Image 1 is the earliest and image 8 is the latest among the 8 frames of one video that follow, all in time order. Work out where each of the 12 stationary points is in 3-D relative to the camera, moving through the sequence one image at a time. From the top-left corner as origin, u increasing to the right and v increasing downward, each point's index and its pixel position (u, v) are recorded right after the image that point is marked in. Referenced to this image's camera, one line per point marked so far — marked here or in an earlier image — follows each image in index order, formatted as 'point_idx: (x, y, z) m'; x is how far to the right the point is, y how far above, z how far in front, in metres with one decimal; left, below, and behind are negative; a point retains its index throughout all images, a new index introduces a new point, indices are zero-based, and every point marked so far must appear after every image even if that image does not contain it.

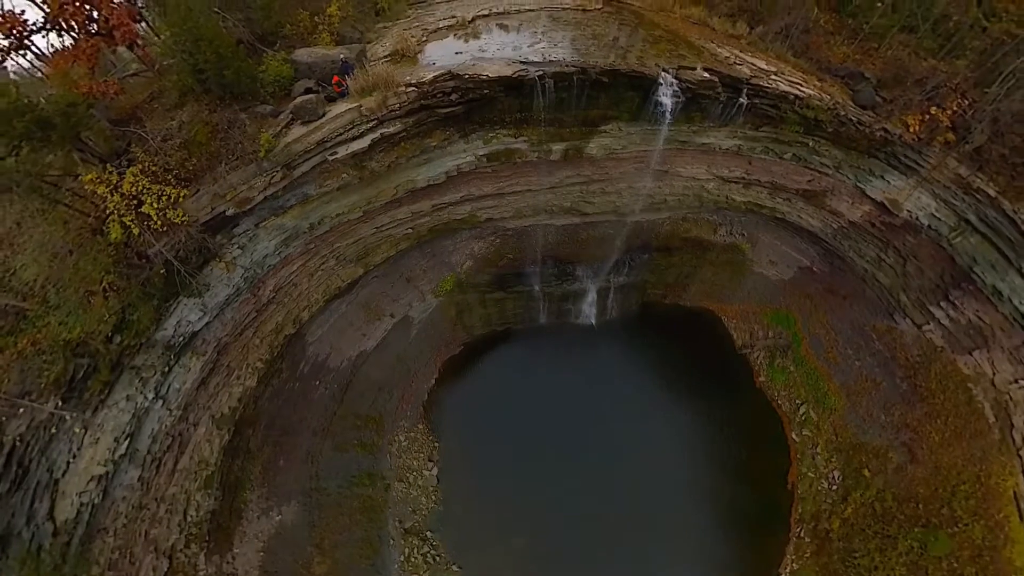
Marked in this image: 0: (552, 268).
0: (+1.0, +1.0, +14.0) m
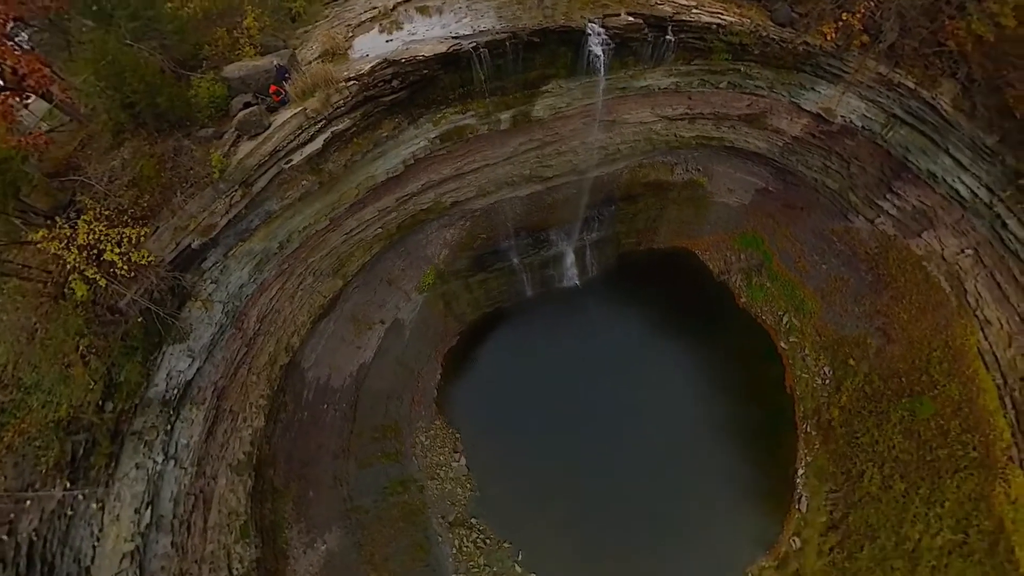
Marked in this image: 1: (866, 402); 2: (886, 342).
0: (+0.2, +2.1, +13.8) m
1: (+12.7, -4.2, +12.9) m
2: (+13.6, -2.1, +13.1) m
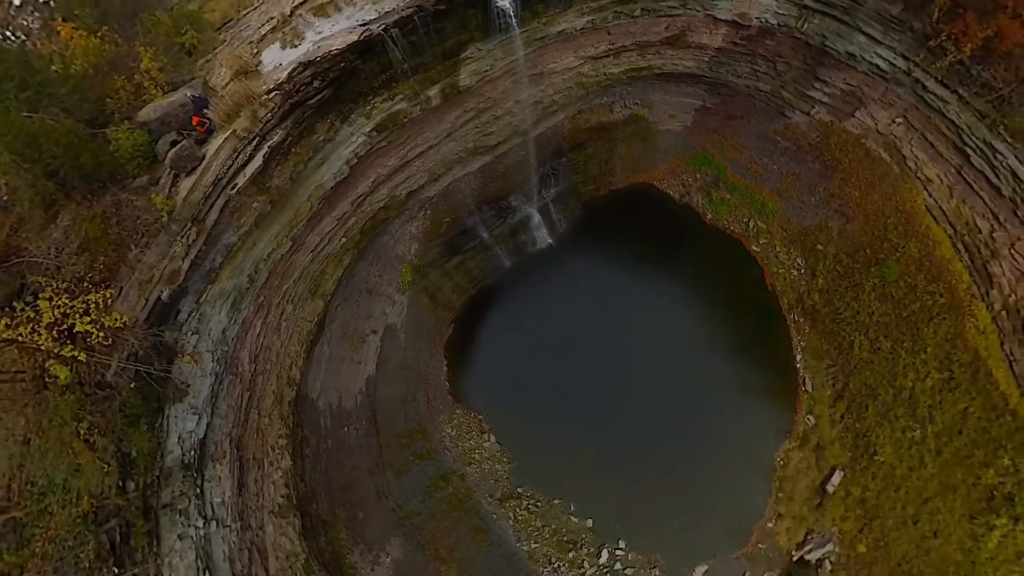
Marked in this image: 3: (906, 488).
0: (-1.0, +3.0, +13.4) m
1: (+12.7, +0.2, +13.9) m
2: (+13.0, +2.5, +14.0) m
3: (+13.4, -7.3, +12.1) m
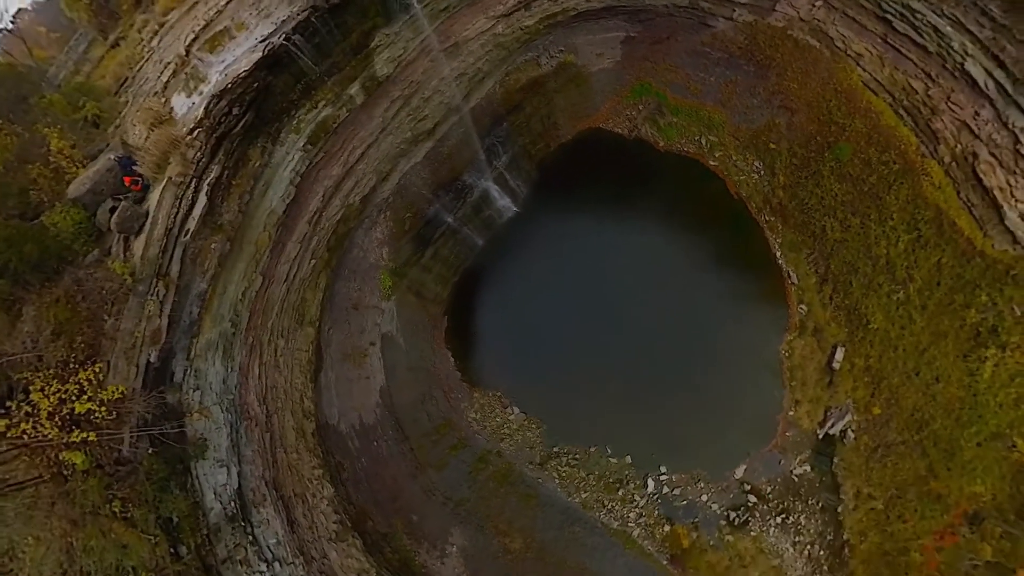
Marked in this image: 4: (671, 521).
0: (-2.5, +3.5, +13.3) m
1: (+11.4, +4.7, +14.3) m
2: (+11.0, +7.0, +14.3) m
3: (+14.3, -2.4, +13.0) m
4: (+5.8, -8.5, +13.1) m
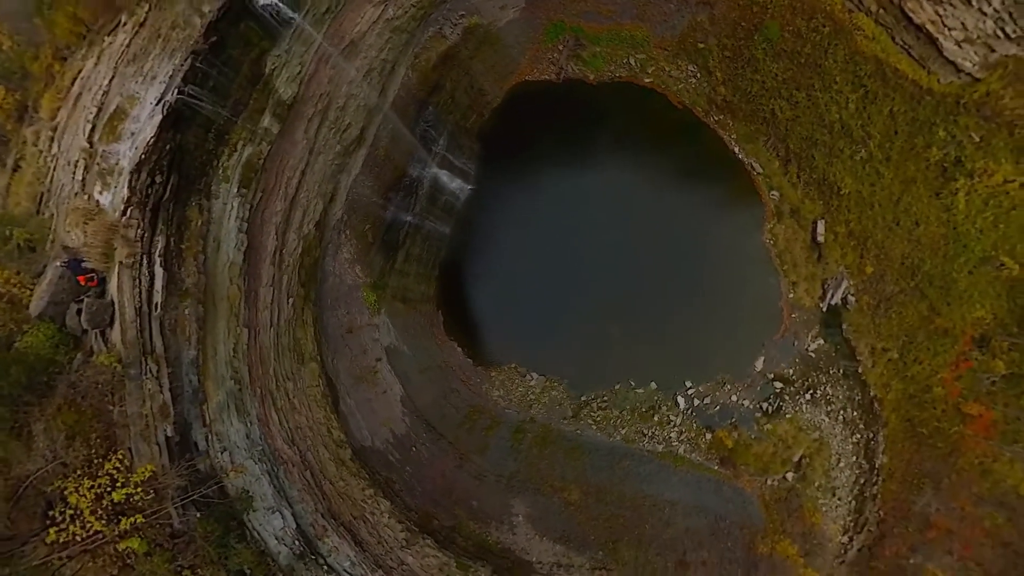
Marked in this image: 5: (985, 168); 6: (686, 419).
0: (-4.2, +3.4, +13.1) m
1: (+8.6, +9.0, +14.2) m
2: (+7.5, +11.1, +14.1) m
3: (+13.6, +3.2, +13.3) m
4: (+7.5, -5.3, +13.7) m
5: (+16.3, +4.1, +12.4) m
6: (+6.6, -4.9, +13.7) m
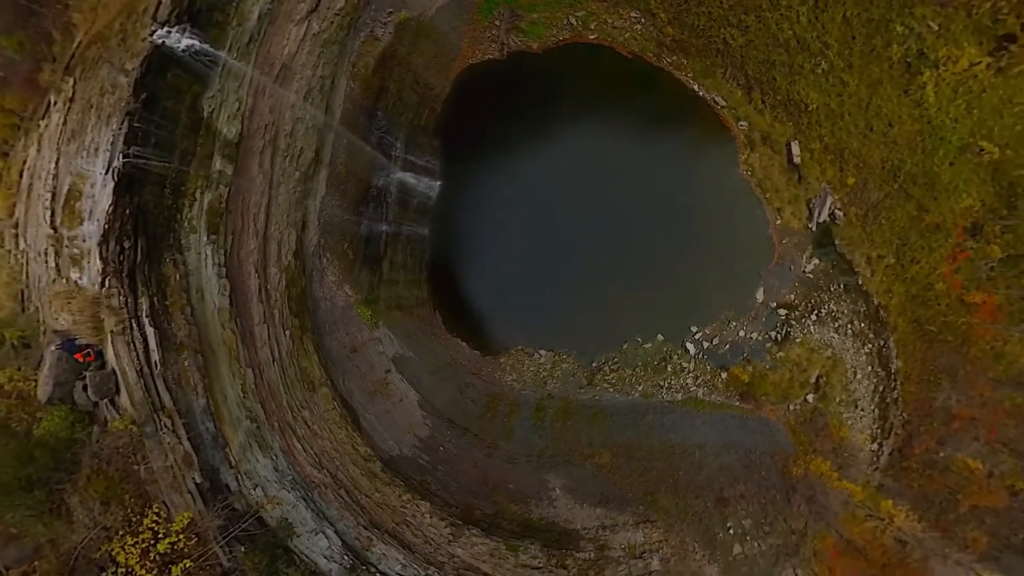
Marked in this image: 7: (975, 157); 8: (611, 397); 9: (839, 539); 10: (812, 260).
0: (-5.1, +2.9, +13.1) m
1: (+6.1, +11.2, +13.9) m
2: (+4.6, +13.0, +13.7) m
3: (+12.3, +6.5, +13.1) m
4: (+8.2, -3.1, +13.9) m
5: (+14.7, +8.0, +12.2) m
6: (+7.2, -2.9, +13.9) m
7: (+15.8, +4.6, +12.4) m
8: (+3.8, -4.2, +13.6) m
9: (+11.6, -8.9, +12.8) m
10: (+11.6, +1.1, +13.9) m
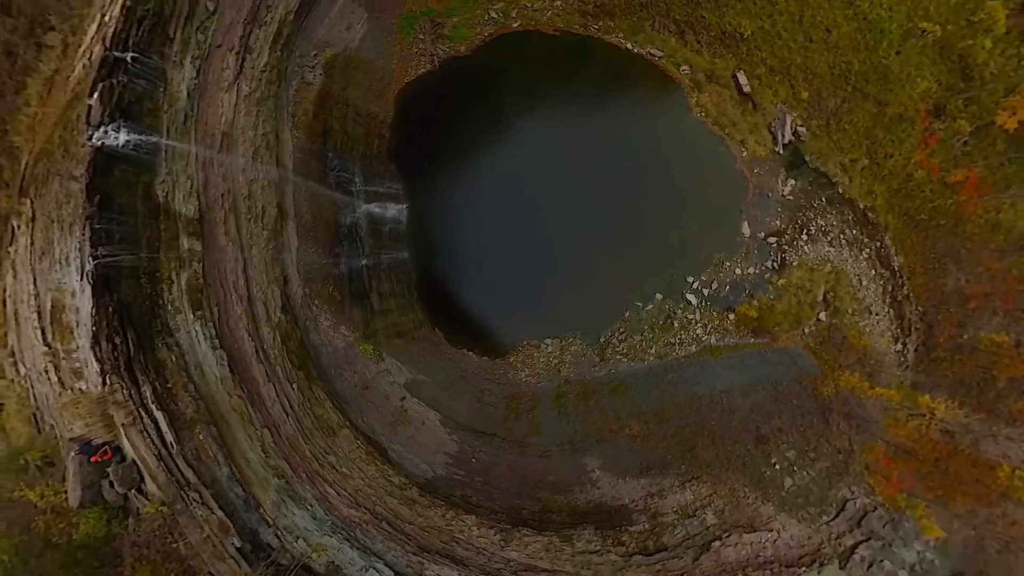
0: (-6.0, +1.5, +13.3) m
1: (+2.7, +12.4, +13.9) m
2: (+0.8, +13.7, +13.8) m
3: (+9.8, +9.5, +13.1) m
4: (+8.4, -0.8, +13.9) m
5: (+11.8, +11.6, +12.2) m
6: (+7.4, -0.9, +13.9) m
7: (+13.8, +8.5, +12.3) m
8: (+4.5, -3.0, +13.6) m
9: (+13.2, -5.6, +12.7) m
10: (+10.6, +4.1, +13.9) m
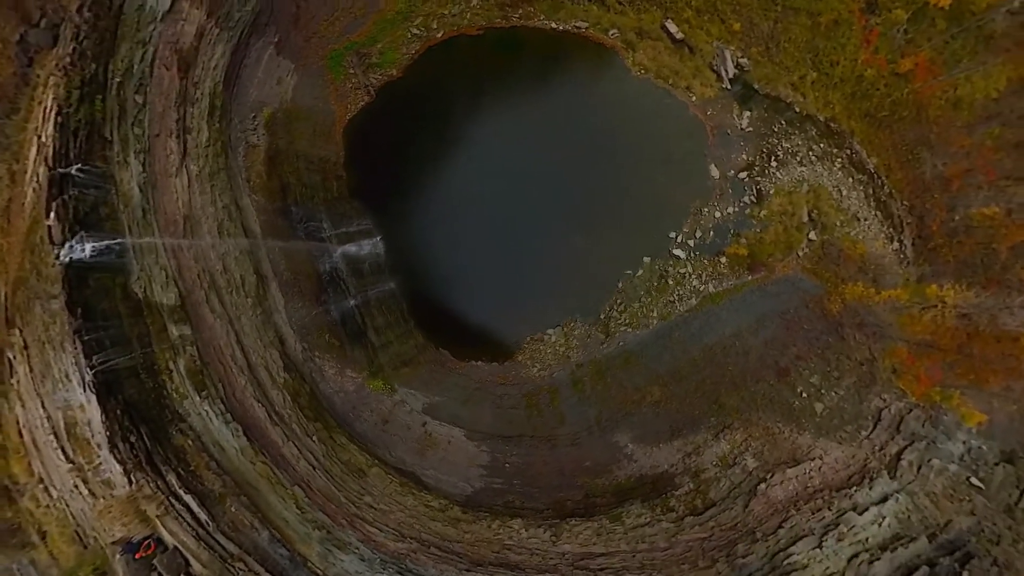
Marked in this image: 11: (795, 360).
0: (-6.5, -0.1, +13.4) m
1: (-0.9, +12.7, +14.0) m
2: (-3.1, +13.4, +13.9) m
3: (+6.7, +11.7, +13.1) m
4: (+8.0, +1.3, +13.9) m
5: (+8.1, +14.2, +12.1) m
6: (+7.0, +1.0, +13.9) m
7: (+10.8, +11.8, +12.2) m
8: (+4.8, -1.8, +13.6) m
9: (+13.8, -2.1, +12.6) m
10: (+8.8, +6.6, +13.9) m
11: (+10.2, -2.6, +13.0) m
